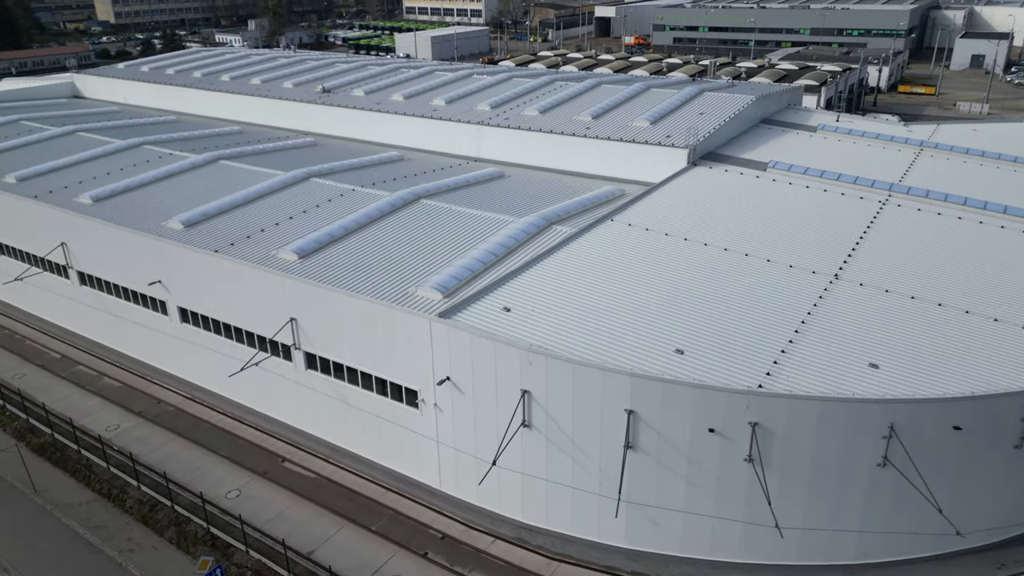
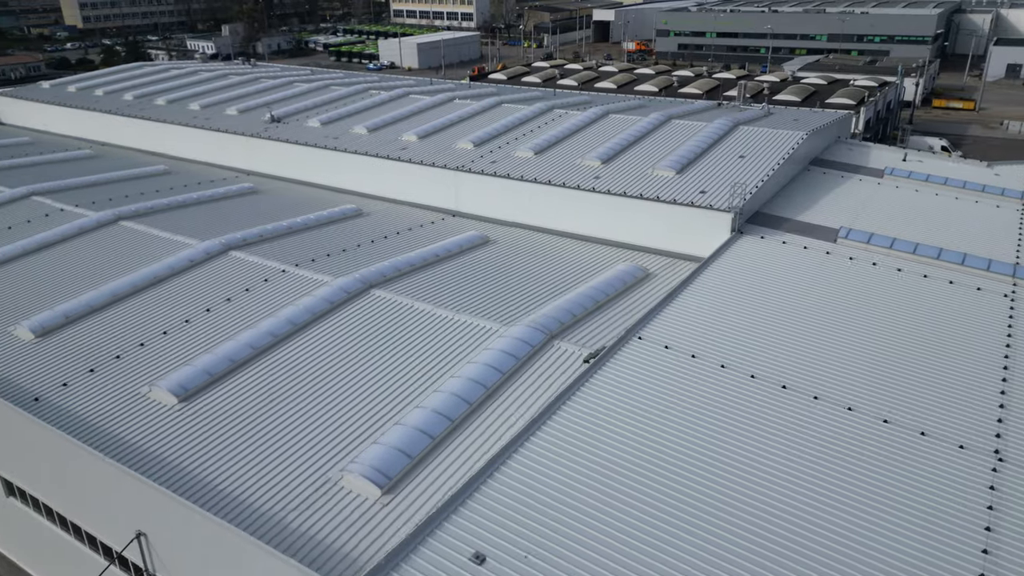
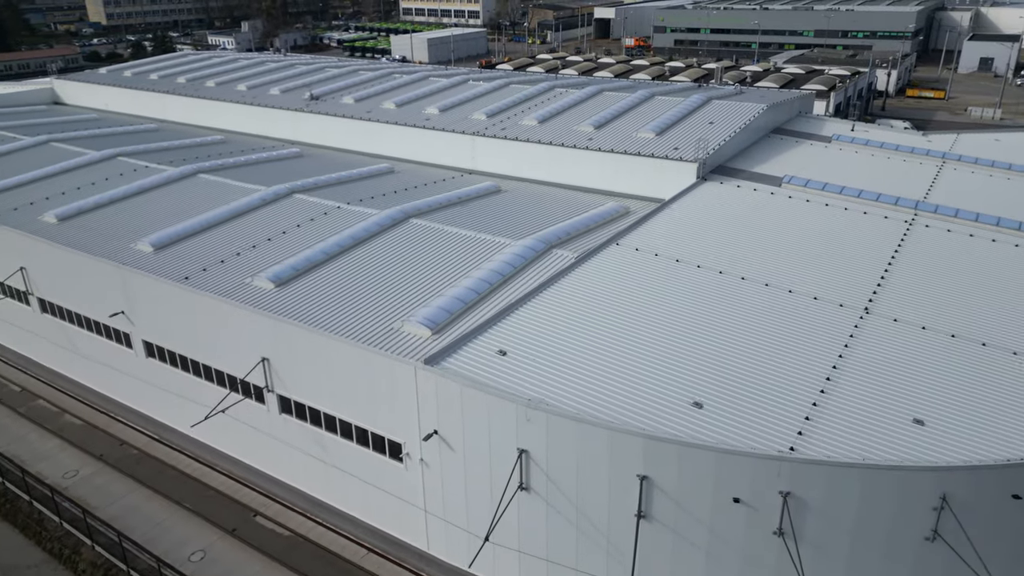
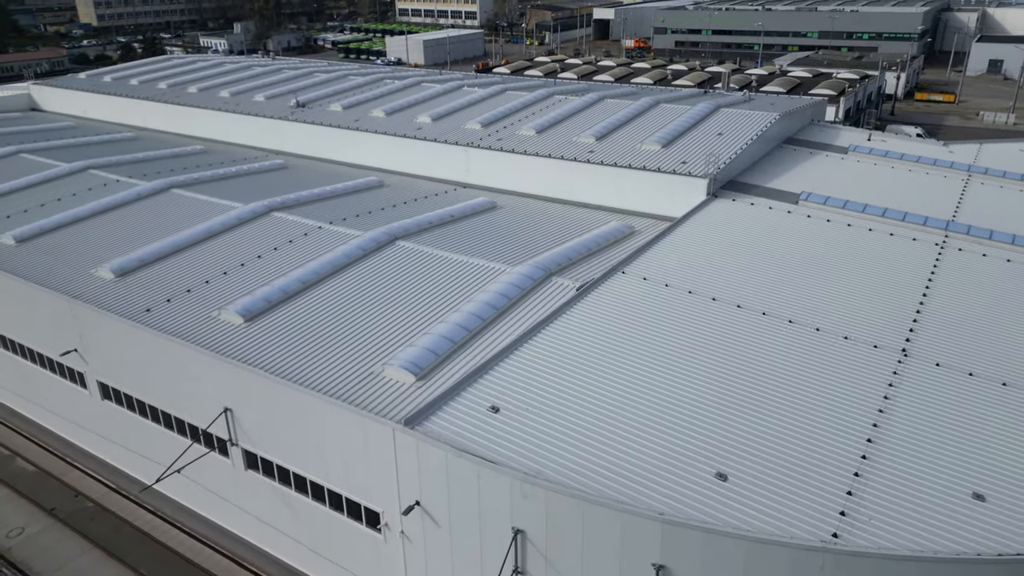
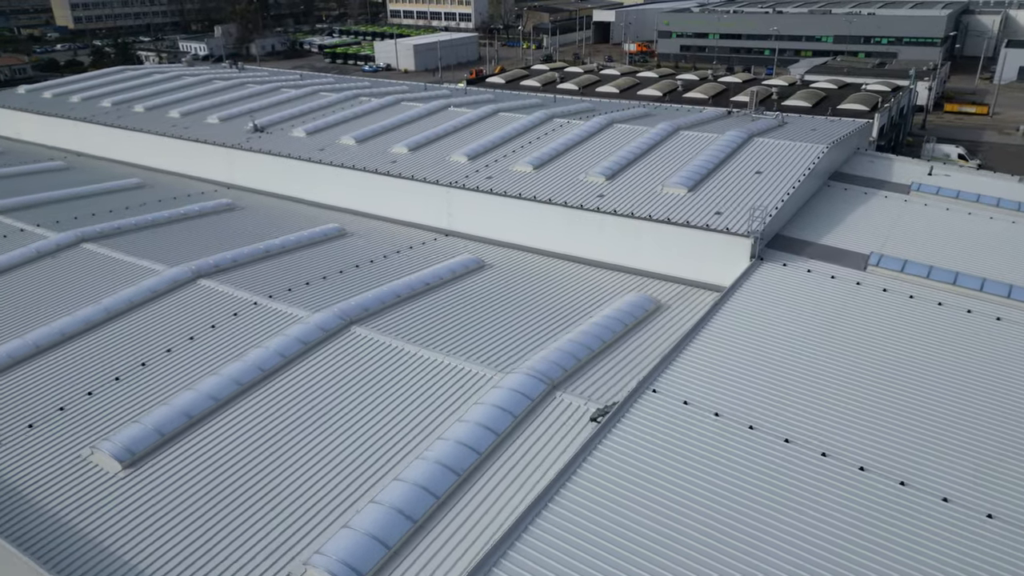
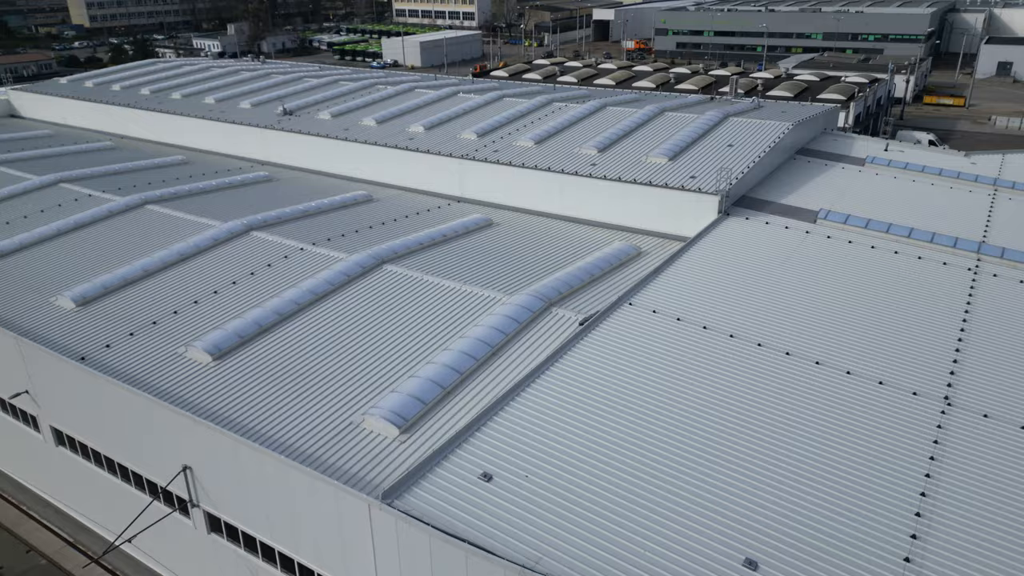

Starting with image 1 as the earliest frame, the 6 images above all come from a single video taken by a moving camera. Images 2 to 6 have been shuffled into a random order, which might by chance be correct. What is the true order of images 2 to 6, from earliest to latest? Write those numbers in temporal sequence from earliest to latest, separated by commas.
3, 4, 6, 2, 5
